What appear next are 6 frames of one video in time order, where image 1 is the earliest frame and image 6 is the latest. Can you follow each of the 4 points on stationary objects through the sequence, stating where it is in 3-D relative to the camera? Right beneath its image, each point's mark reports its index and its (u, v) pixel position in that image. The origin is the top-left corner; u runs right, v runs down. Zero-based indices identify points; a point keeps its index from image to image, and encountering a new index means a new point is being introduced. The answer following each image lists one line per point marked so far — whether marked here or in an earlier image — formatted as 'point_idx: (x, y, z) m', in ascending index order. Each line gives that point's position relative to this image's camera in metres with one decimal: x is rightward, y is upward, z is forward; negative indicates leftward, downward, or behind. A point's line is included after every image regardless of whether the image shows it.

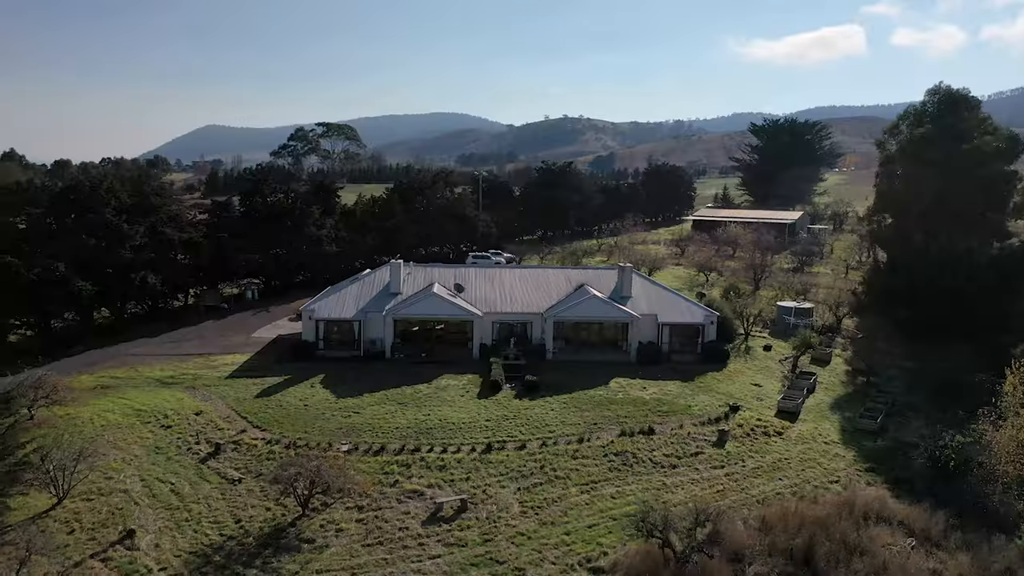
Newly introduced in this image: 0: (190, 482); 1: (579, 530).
0: (-9.6, -5.8, +19.8) m
1: (+1.8, -6.6, +18.1) m
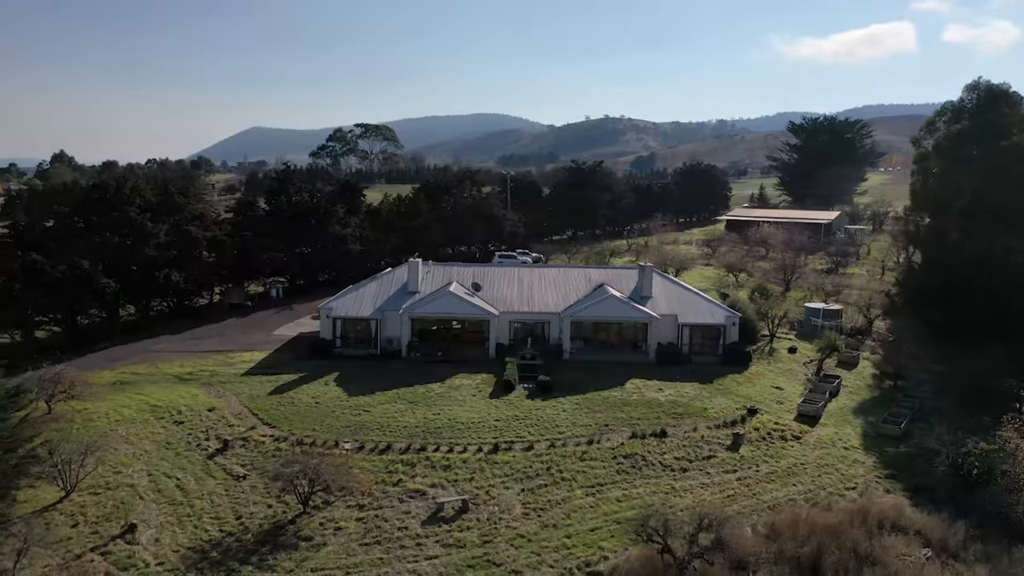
0: (-9.5, -5.7, +19.9) m
1: (+1.8, -6.5, +17.8) m
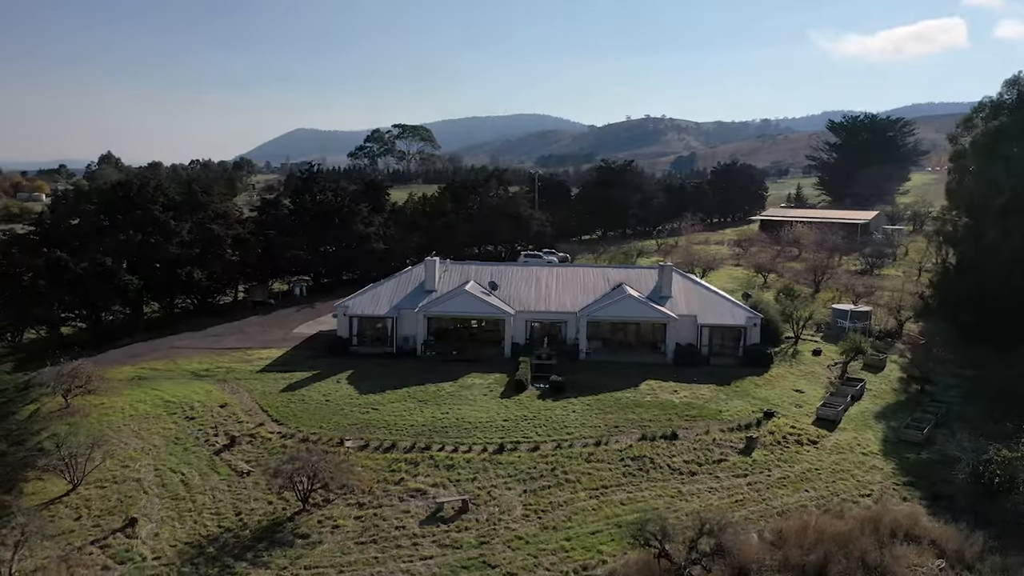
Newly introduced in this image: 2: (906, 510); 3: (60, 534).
0: (-9.4, -5.6, +20.1) m
1: (+1.8, -6.5, +17.5) m
2: (+11.5, -6.5, +19.5) m
3: (-11.0, -6.0, +16.2) m
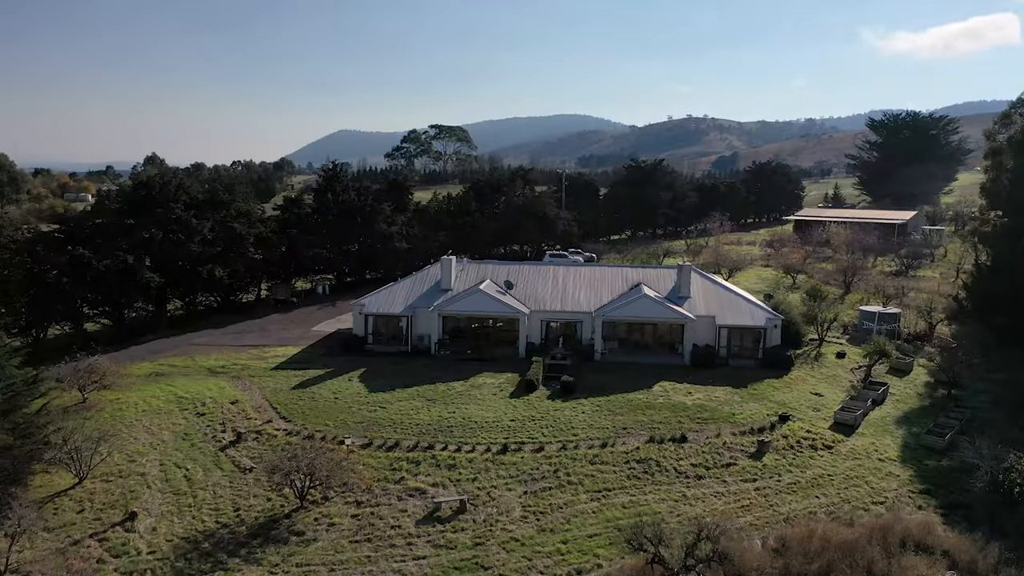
0: (-9.4, -5.5, +20.3) m
1: (+1.7, -6.5, +17.2) m
2: (+11.5, -6.5, +18.8) m
3: (-11.1, -5.9, +16.4) m
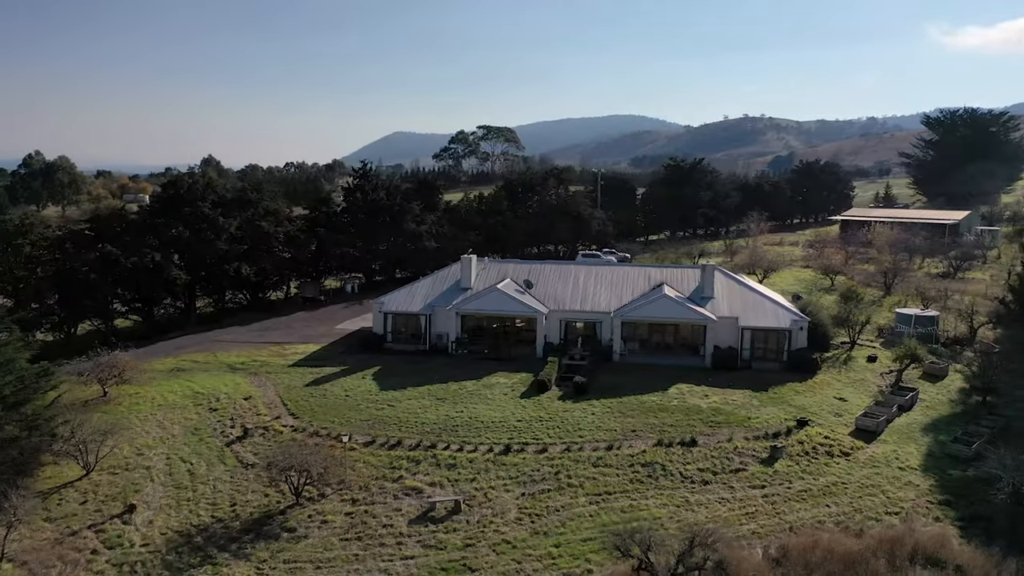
0: (-9.4, -5.4, +20.6) m
1: (+1.5, -6.5, +16.9) m
2: (+11.4, -6.6, +18.0) m
3: (-11.3, -5.8, +16.8) m
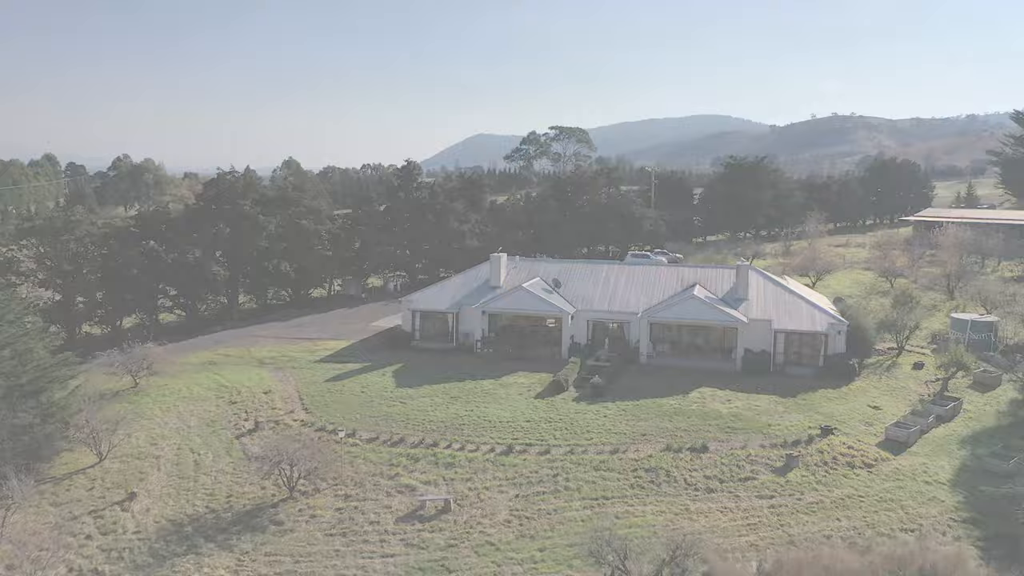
0: (-9.4, -5.3, +21.1) m
1: (+1.1, -6.5, +16.6) m
2: (+11.0, -6.6, +16.9) m
3: (-11.7, -5.6, +17.5) m
